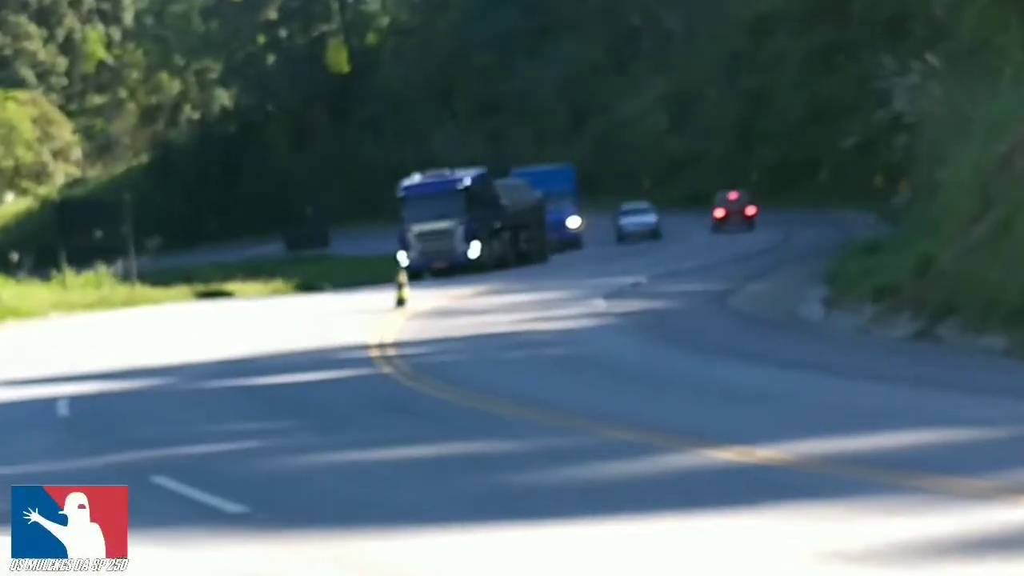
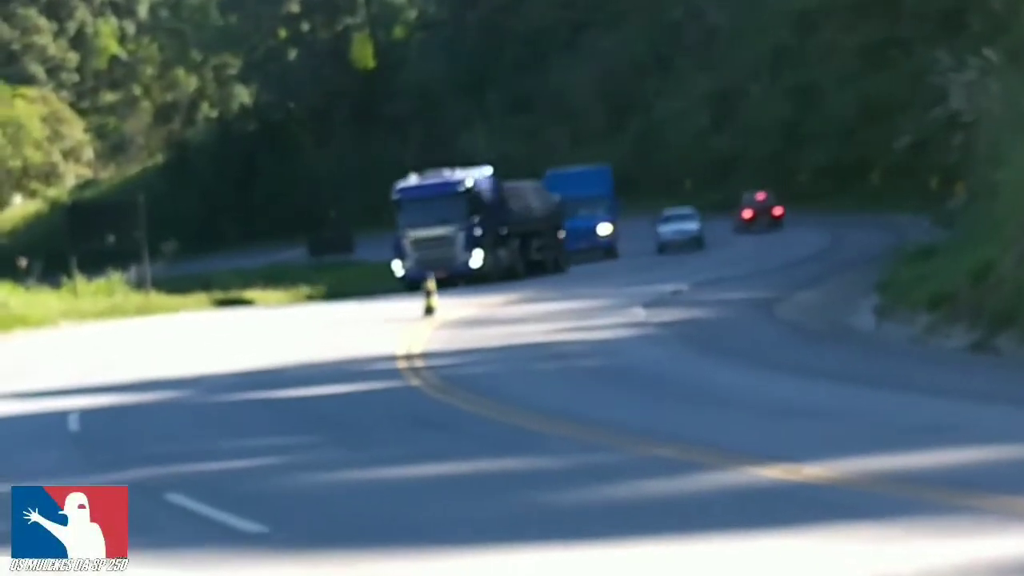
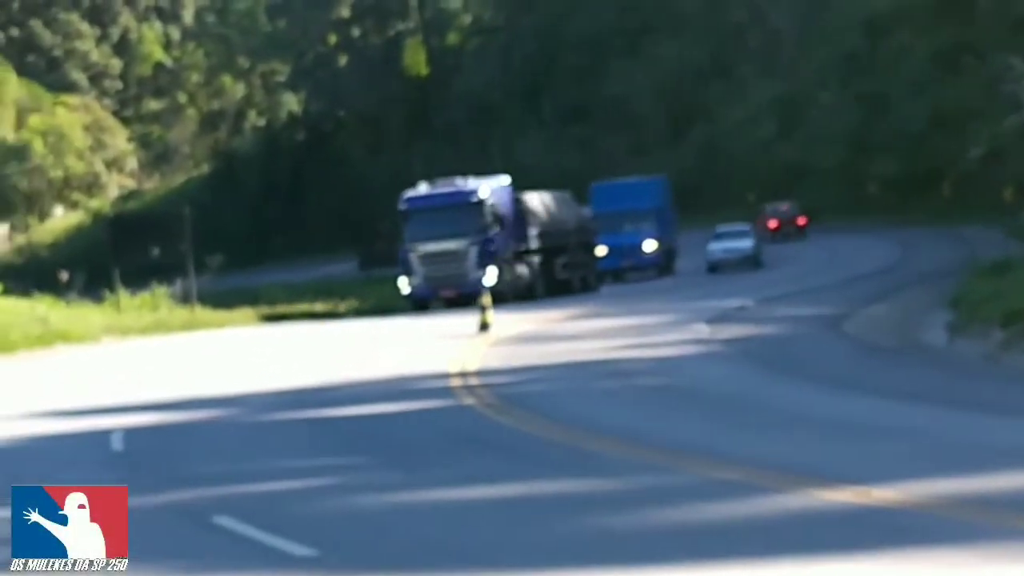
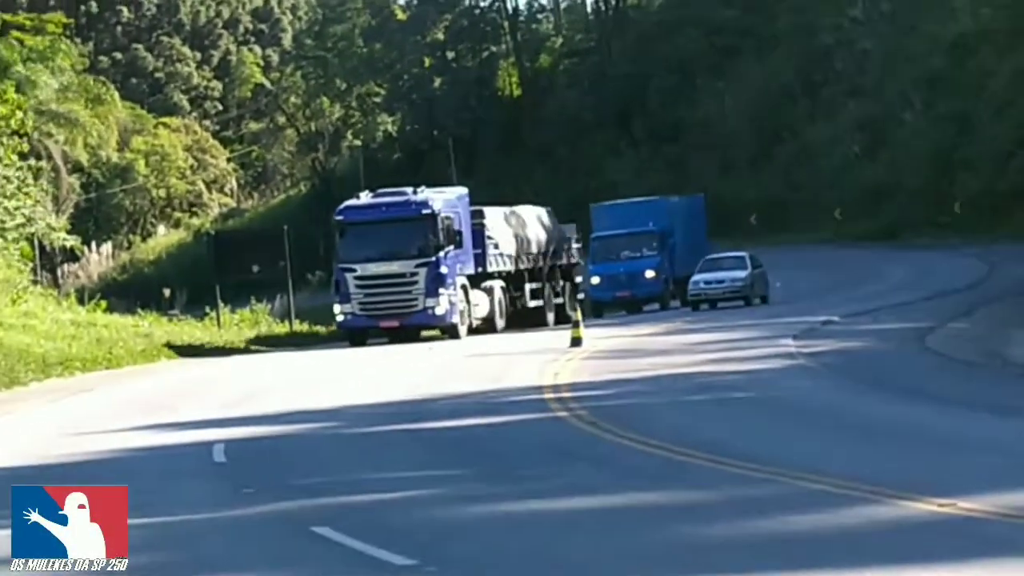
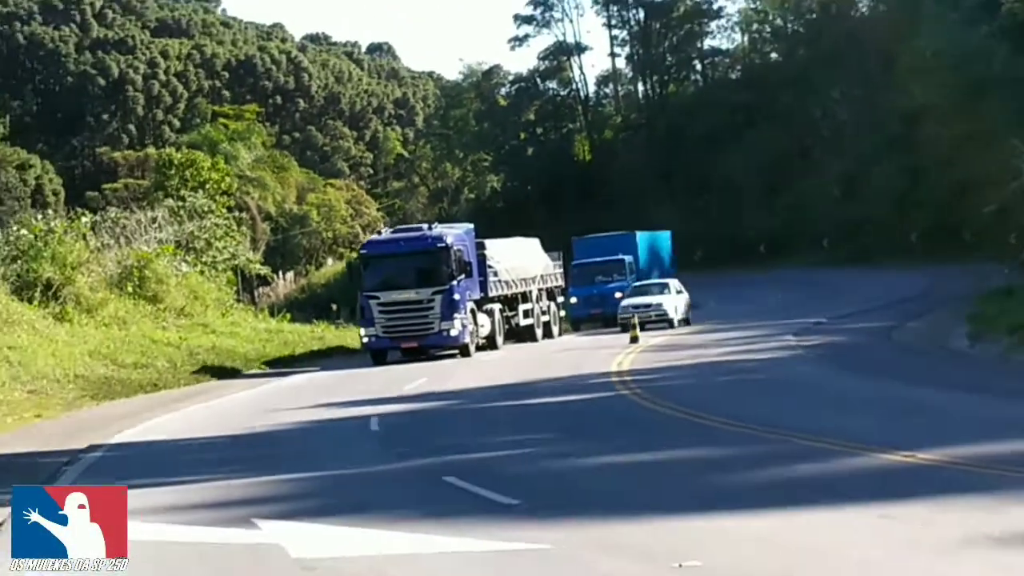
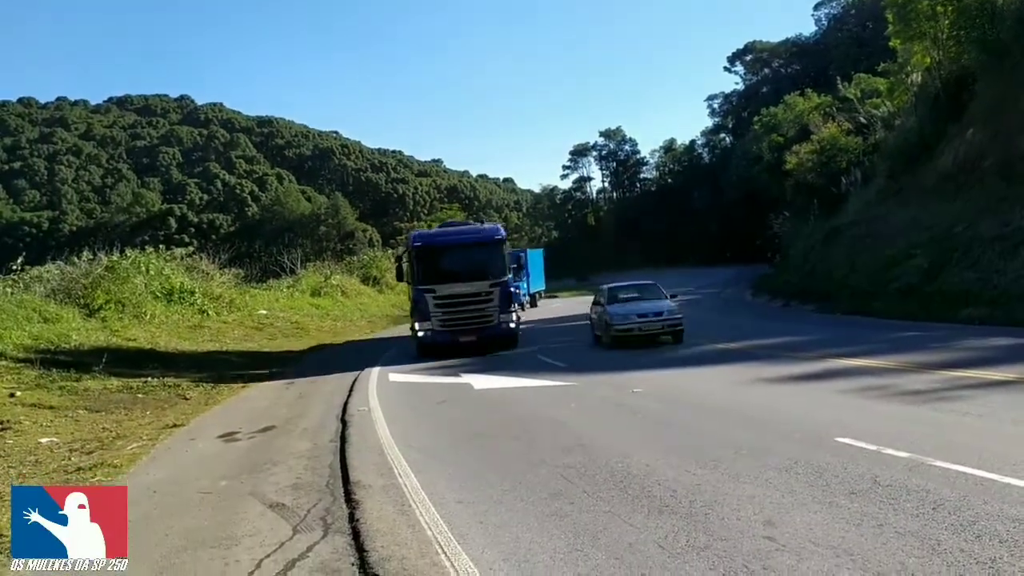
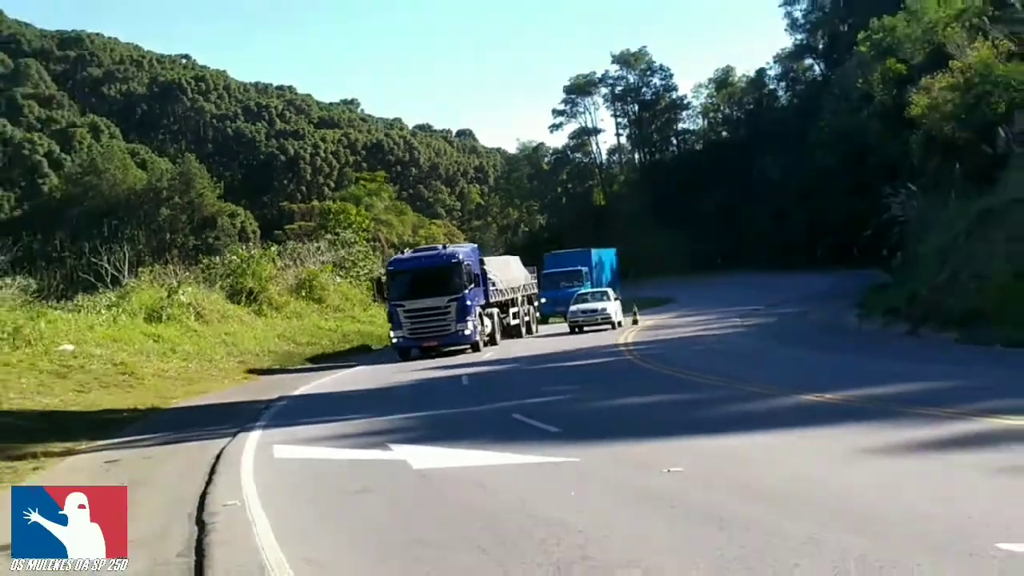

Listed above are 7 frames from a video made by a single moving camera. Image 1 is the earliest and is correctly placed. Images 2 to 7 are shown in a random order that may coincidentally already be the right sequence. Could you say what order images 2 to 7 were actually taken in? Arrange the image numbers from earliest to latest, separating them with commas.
2, 3, 4, 5, 7, 6
